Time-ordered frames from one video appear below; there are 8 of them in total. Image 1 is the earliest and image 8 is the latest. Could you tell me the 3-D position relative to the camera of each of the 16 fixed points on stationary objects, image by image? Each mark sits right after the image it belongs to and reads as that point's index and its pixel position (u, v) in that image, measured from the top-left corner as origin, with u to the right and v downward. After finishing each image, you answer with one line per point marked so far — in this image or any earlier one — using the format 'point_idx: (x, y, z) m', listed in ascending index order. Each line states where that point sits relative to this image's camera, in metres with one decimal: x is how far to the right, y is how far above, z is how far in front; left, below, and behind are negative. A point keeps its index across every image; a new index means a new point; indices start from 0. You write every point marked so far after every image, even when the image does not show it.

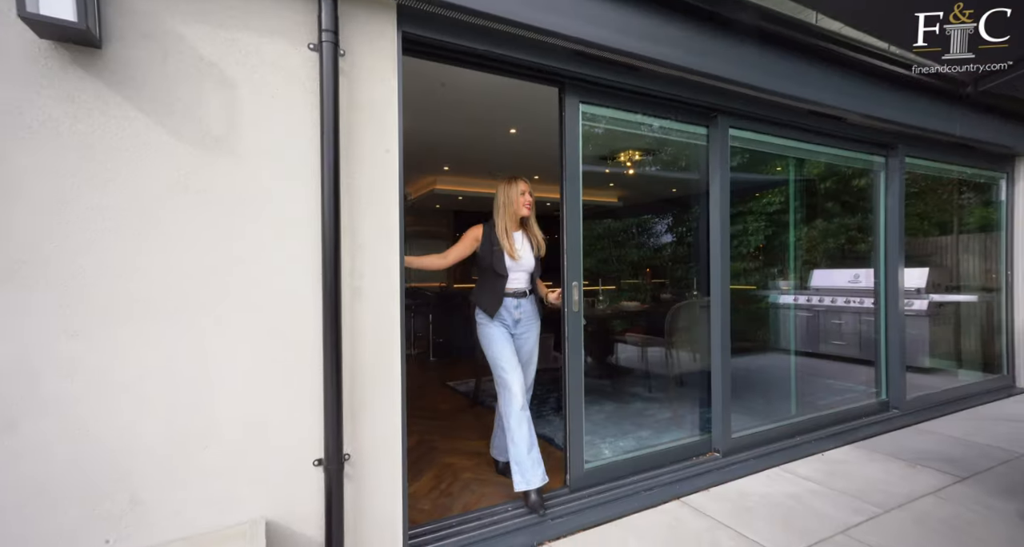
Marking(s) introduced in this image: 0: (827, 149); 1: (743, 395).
0: (+2.0, +0.8, +3.2) m
1: (+1.4, -0.7, +2.8) m
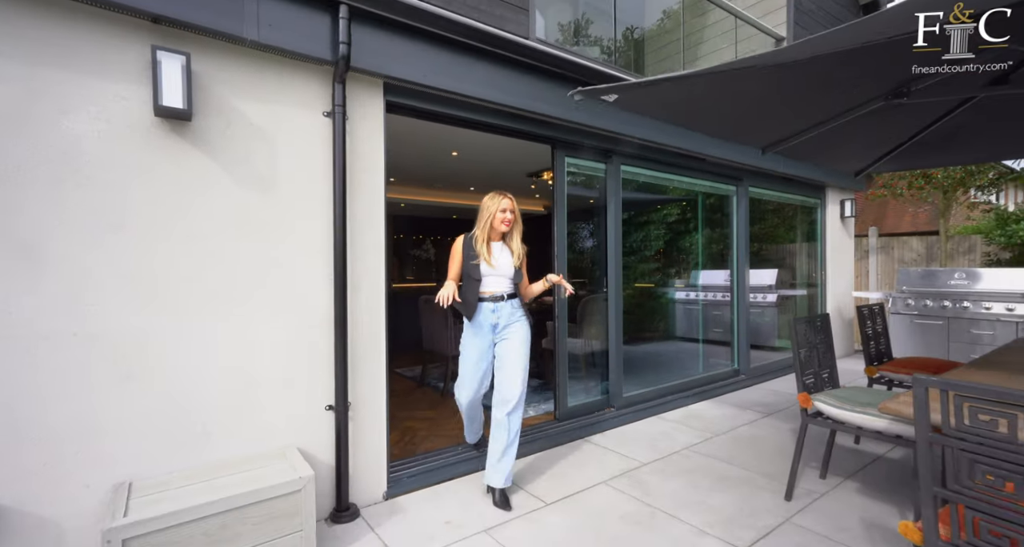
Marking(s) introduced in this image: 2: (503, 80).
0: (+1.6, +0.8, +4.2) m
1: (+1.0, -0.7, +3.7) m
2: (-0.1, +1.1, +2.7) m
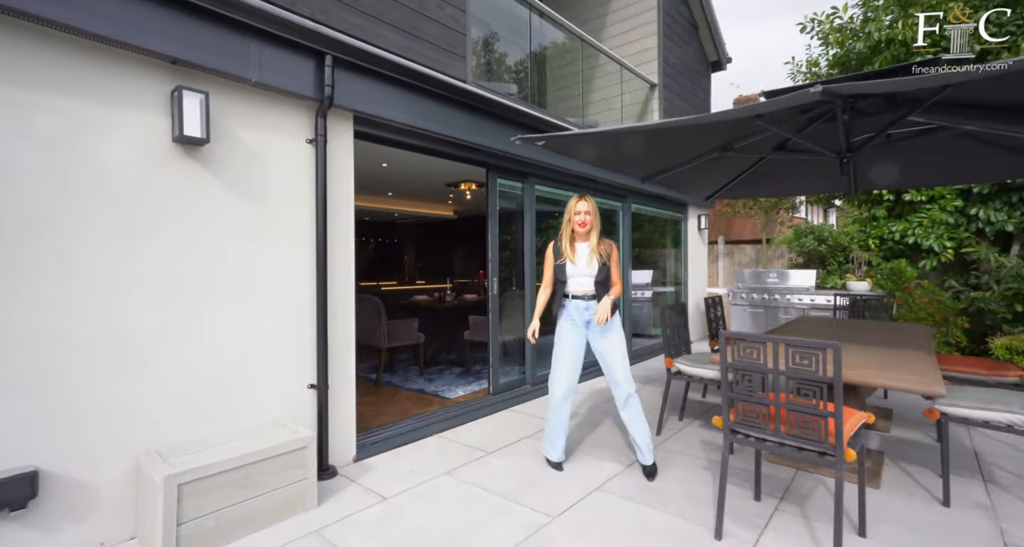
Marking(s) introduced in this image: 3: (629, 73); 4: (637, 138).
0: (+0.8, +0.8, +5.1) m
1: (+0.3, -0.7, +4.5) m
2: (-0.5, +1.1, +3.2) m
3: (+1.4, +2.4, +5.7) m
4: (+0.7, +0.8, +2.8) m
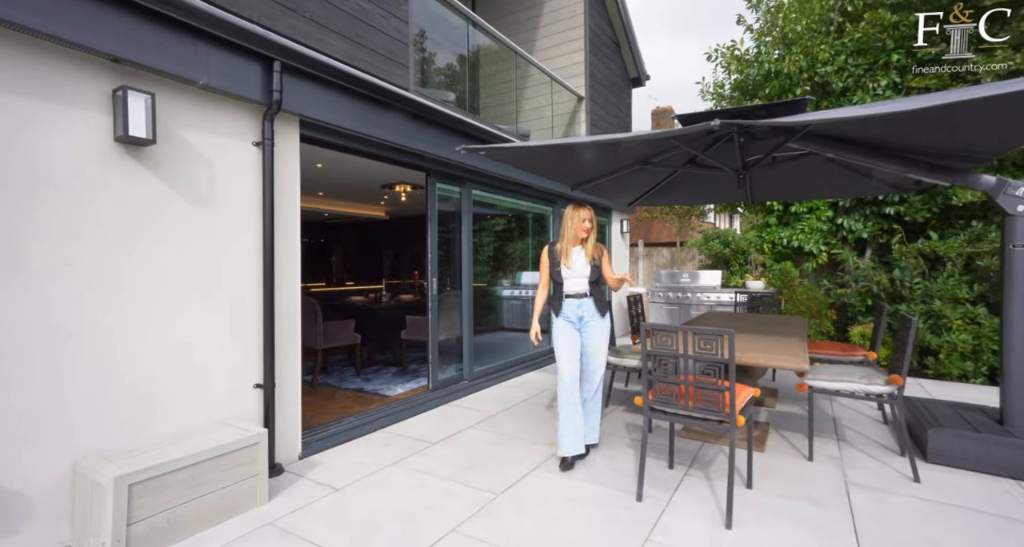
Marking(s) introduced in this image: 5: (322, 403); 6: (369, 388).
0: (+0.1, +0.8, +5.4) m
1: (-0.3, -0.7, +4.7) m
2: (-0.9, +1.1, +3.4) m
3: (+0.6, +2.4, +6.1) m
4: (+0.4, +0.8, +3.1) m
5: (-1.5, -1.0, +3.8) m
6: (-1.3, -1.0, +4.2) m
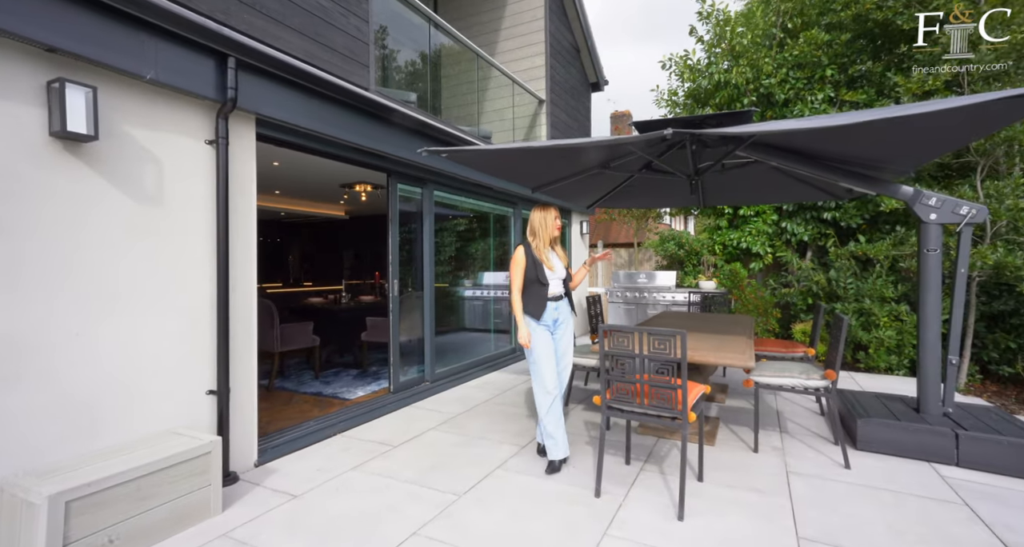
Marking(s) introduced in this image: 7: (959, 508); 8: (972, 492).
0: (-0.3, +0.8, +5.4) m
1: (-0.7, -0.8, +4.7) m
2: (-1.1, +1.0, +3.3) m
3: (+0.1, +2.4, +6.1) m
4: (+0.1, +0.8, +3.1) m
5: (-1.8, -1.0, +3.7) m
6: (-1.6, -1.0, +4.2) m
7: (+2.3, -1.2, +2.5) m
8: (+2.6, -1.2, +2.7) m
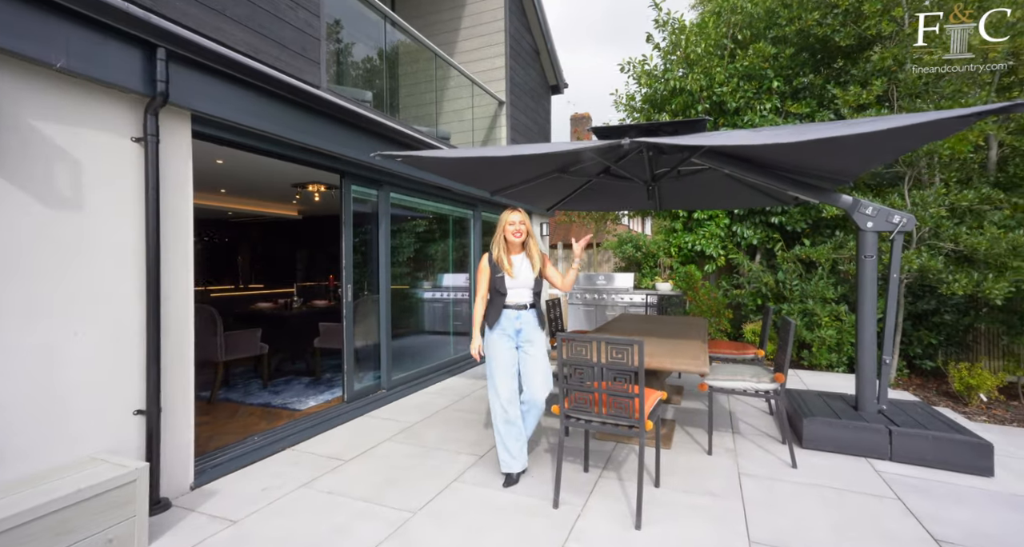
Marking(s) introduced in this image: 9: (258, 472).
0: (-0.8, +0.8, +5.3) m
1: (-1.1, -0.8, +4.6) m
2: (-1.4, +1.0, +3.2) m
3: (-0.4, +2.3, +6.1) m
4: (-0.2, +0.7, +3.1) m
5: (-2.1, -1.1, +3.5) m
6: (-1.9, -1.1, +4.0) m
7: (+2.1, -1.3, +2.7) m
8: (+2.4, -1.3, +2.9) m
9: (-1.4, -1.1, +2.7) m
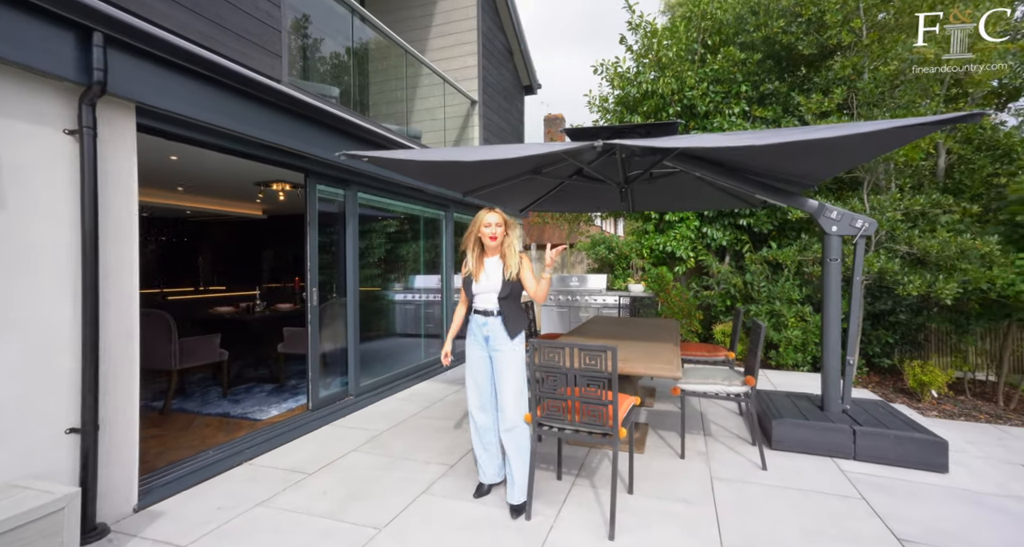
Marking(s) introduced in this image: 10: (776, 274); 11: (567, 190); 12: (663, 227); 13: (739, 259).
0: (-1.1, +0.7, +5.2) m
1: (-1.3, -0.8, +4.5) m
2: (-1.6, +1.0, +3.0) m
3: (-0.8, +2.3, +5.9) m
4: (-0.3, +0.7, +3.0) m
5: (-2.3, -1.1, +3.3) m
6: (-2.2, -1.1, +3.8) m
7: (+1.9, -1.3, +2.7) m
8: (+2.2, -1.3, +2.9) m
9: (-1.6, -1.2, +2.6) m
10: (+3.2, 0.0, +5.8) m
11: (+0.5, +0.8, +4.4) m
12: (+2.1, +0.6, +6.6) m
13: (+3.0, +0.2, +6.3) m
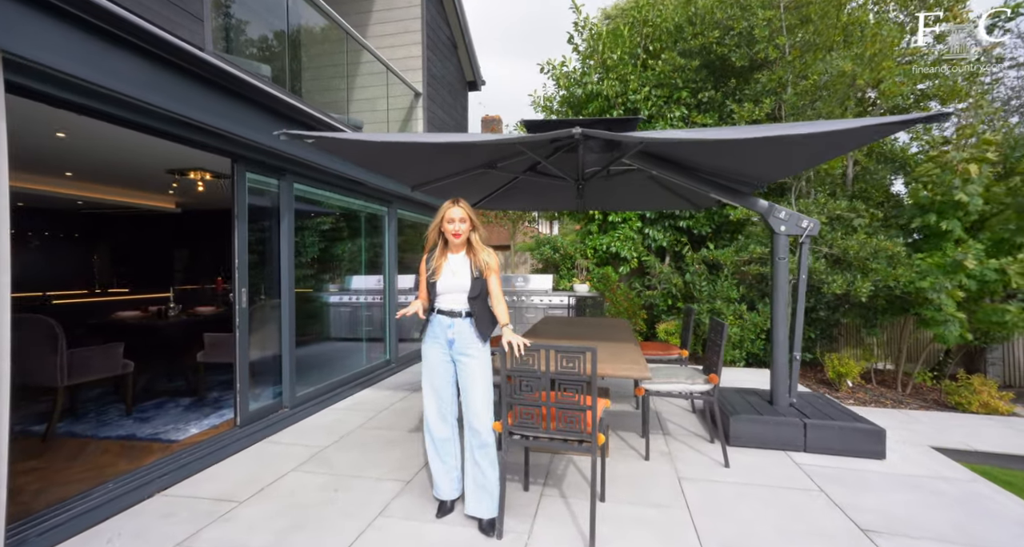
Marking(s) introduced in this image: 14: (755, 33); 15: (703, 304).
0: (-1.6, +0.7, +4.8) m
1: (-1.7, -0.8, +4.1) m
2: (-1.8, +1.0, +2.6) m
3: (-1.4, +2.3, +5.6) m
4: (-0.6, +0.7, +2.7) m
5: (-2.5, -1.1, +2.7) m
6: (-2.5, -1.1, +3.3) m
7: (+1.7, -1.3, +2.7) m
8: (+1.9, -1.3, +3.0) m
9: (-1.8, -1.1, +2.1) m
10: (+2.6, 0.0, +5.9) m
11: (+0.1, +0.8, +4.2) m
12: (+1.3, +0.6, +6.6) m
13: (+2.3, +0.2, +6.4) m
14: (+2.9, +2.8, +5.5) m
15: (+2.3, -0.4, +5.8) m
